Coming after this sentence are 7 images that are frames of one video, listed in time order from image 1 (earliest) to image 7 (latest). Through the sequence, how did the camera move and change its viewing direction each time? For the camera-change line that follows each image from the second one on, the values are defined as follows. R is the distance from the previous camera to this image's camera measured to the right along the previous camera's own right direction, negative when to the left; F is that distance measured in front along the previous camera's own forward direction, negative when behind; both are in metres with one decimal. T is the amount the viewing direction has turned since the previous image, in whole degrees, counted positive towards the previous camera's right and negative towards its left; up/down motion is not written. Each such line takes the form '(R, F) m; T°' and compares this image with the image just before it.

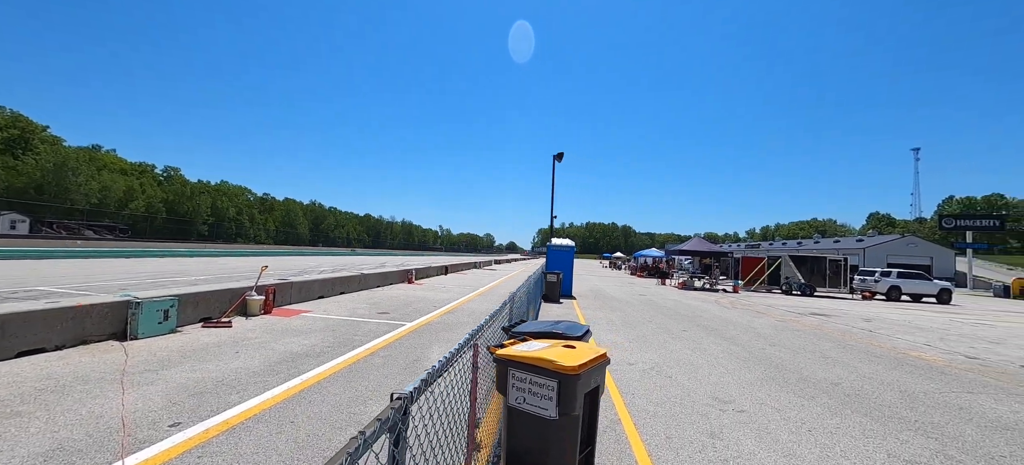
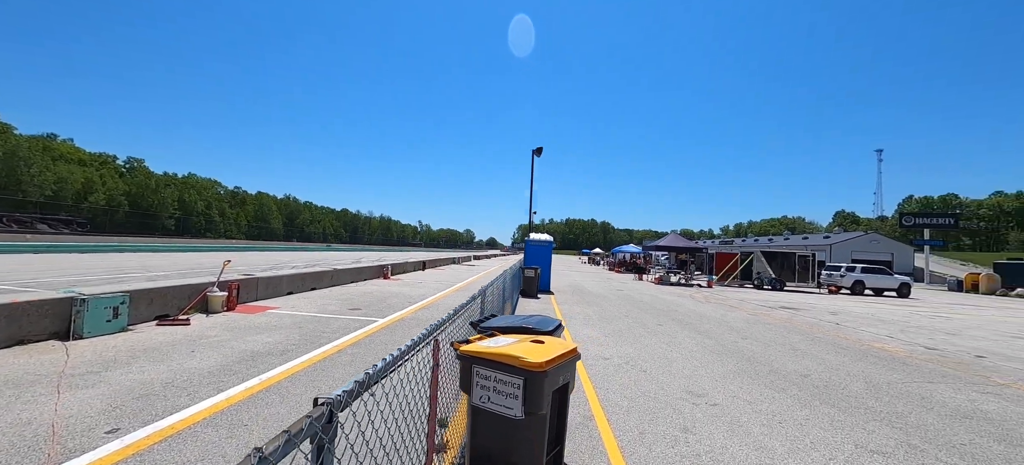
(+0.1, +0.2) m; +3°
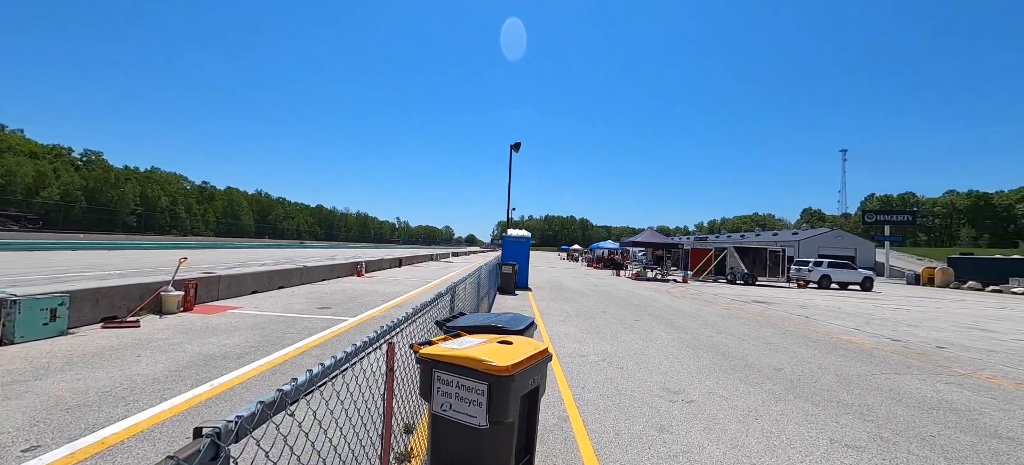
(+0.1, +0.2) m; +3°
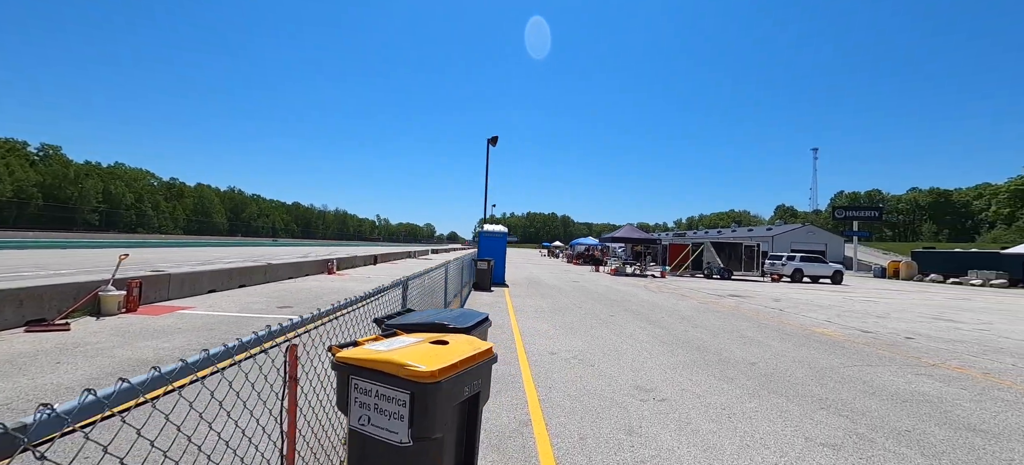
(+0.3, +0.4) m; +3°
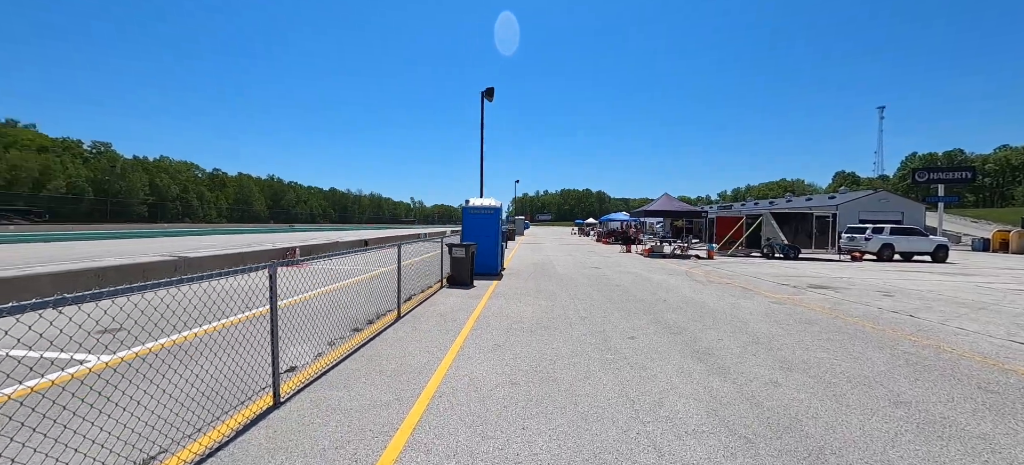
(+1.4, +4.1) m; -5°
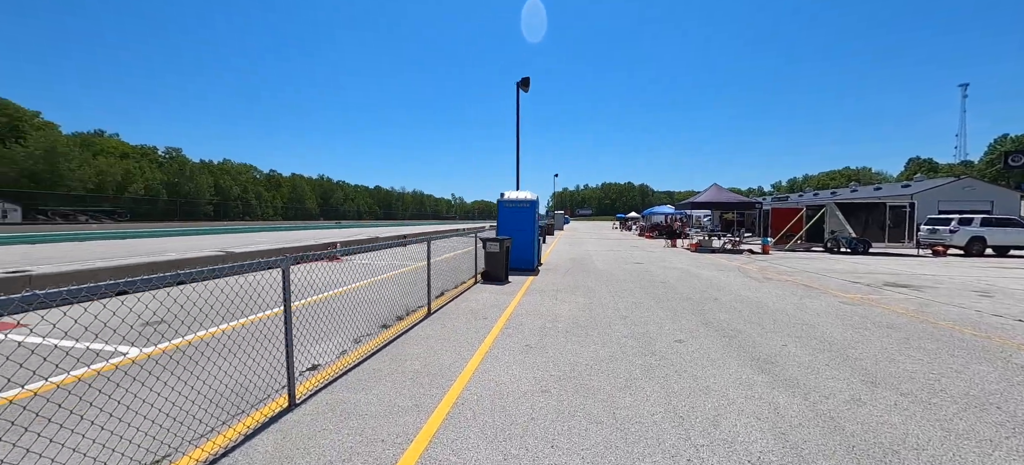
(+0.1, +0.4) m; -6°
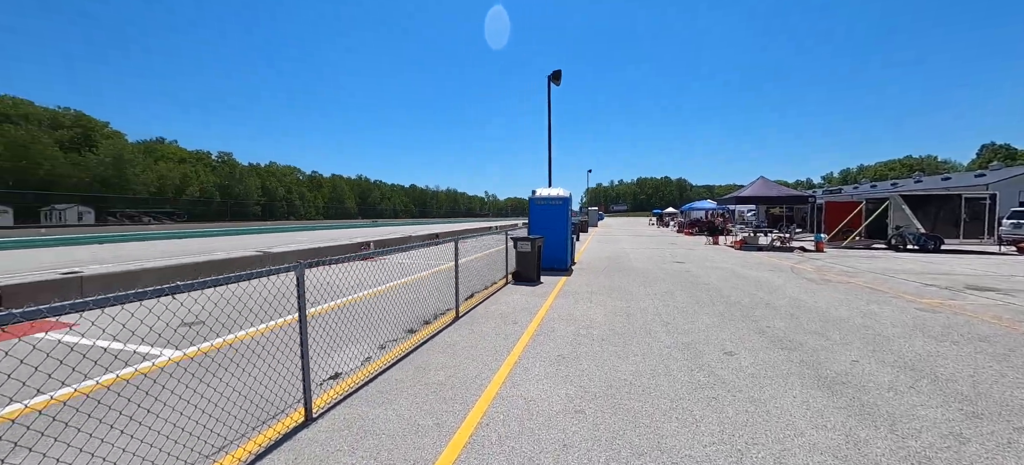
(0.0, +0.4) m; -5°
